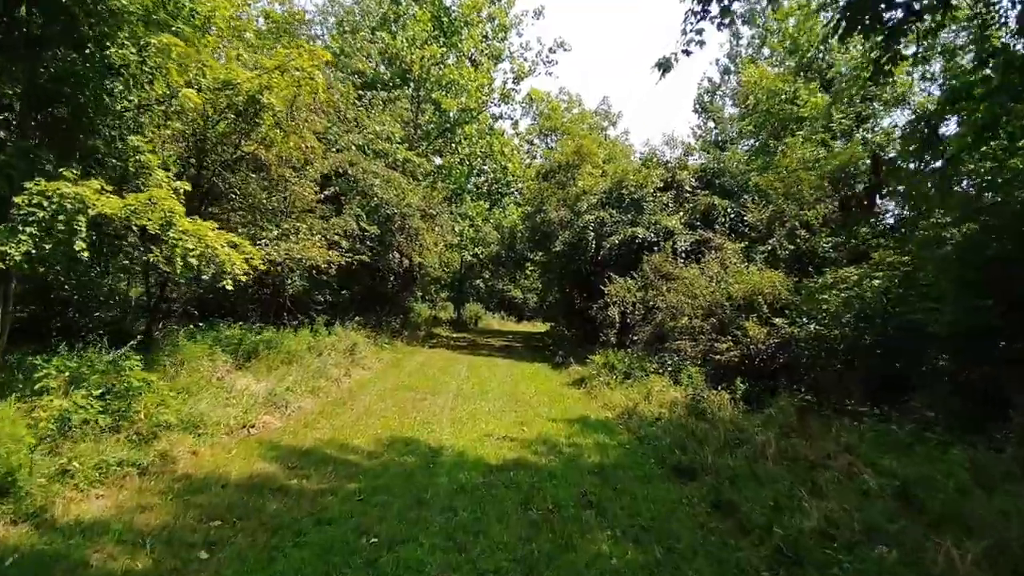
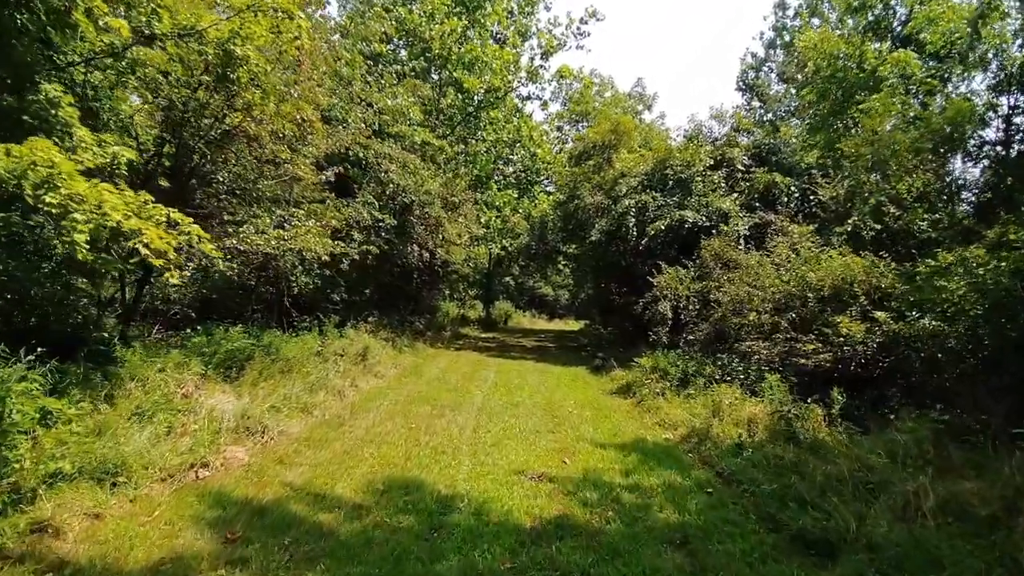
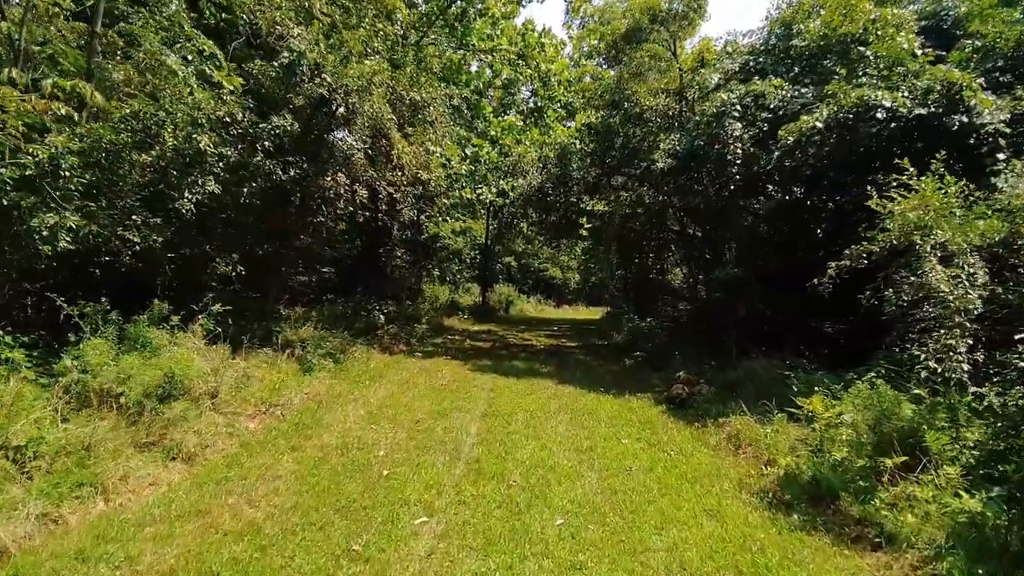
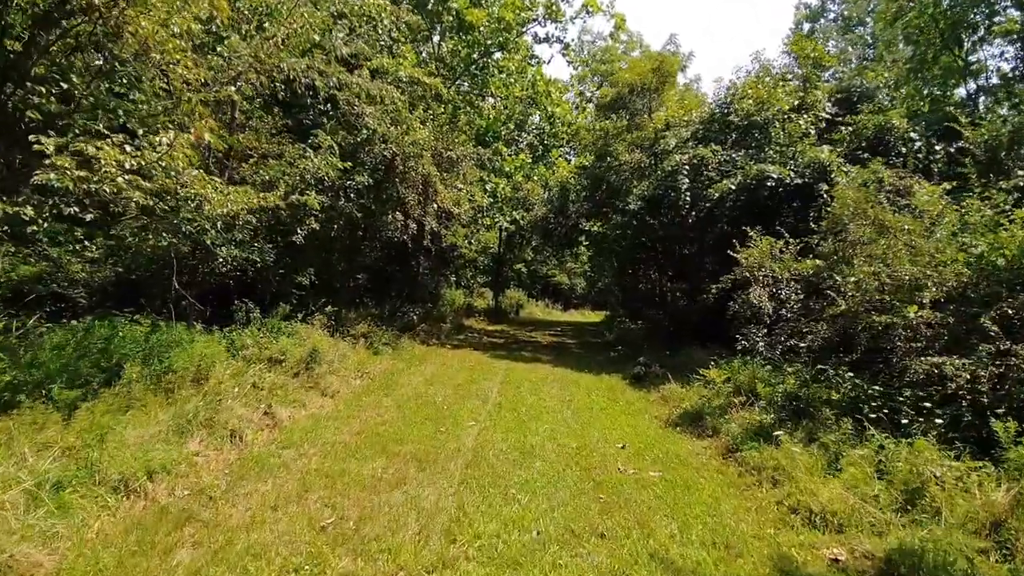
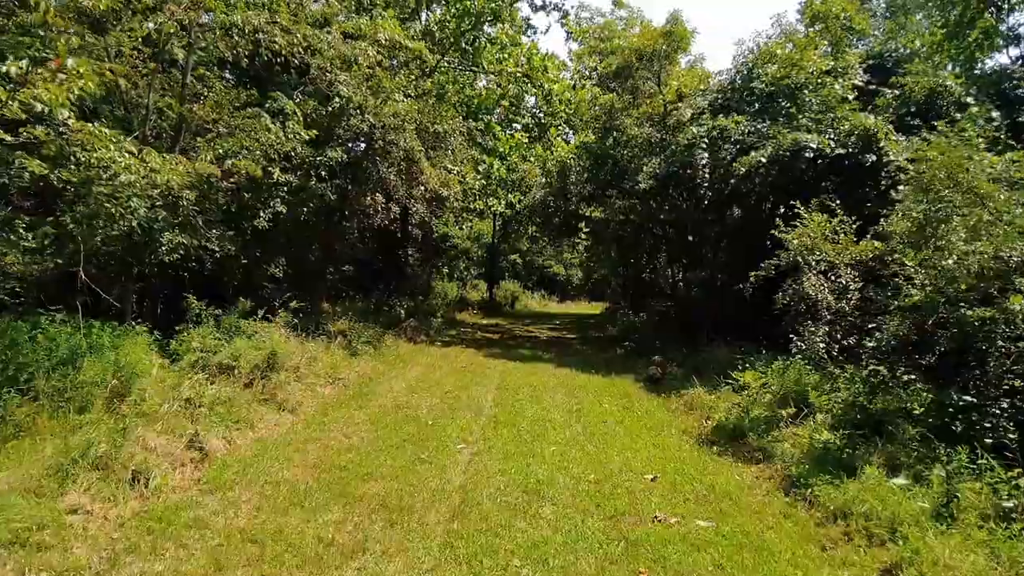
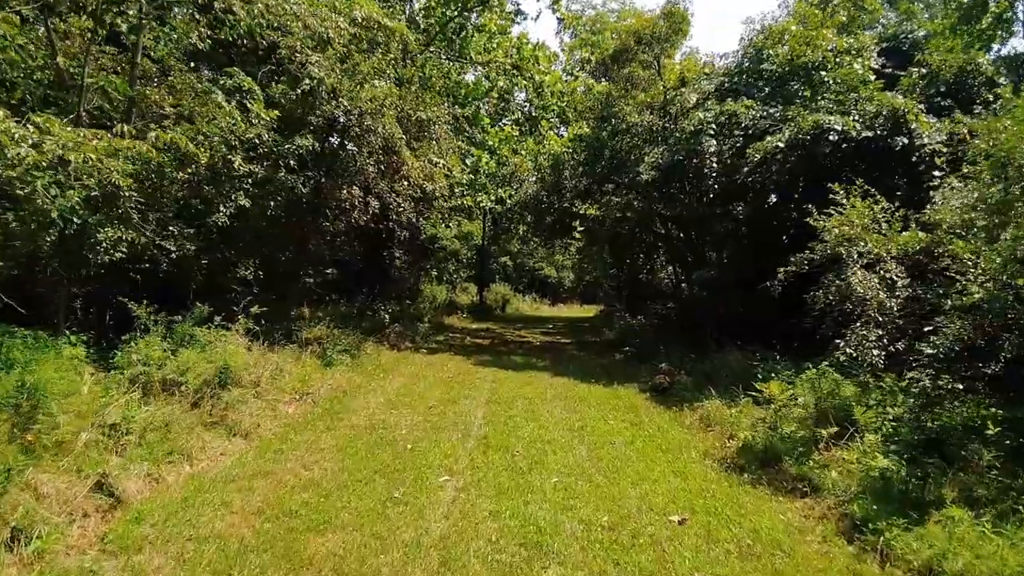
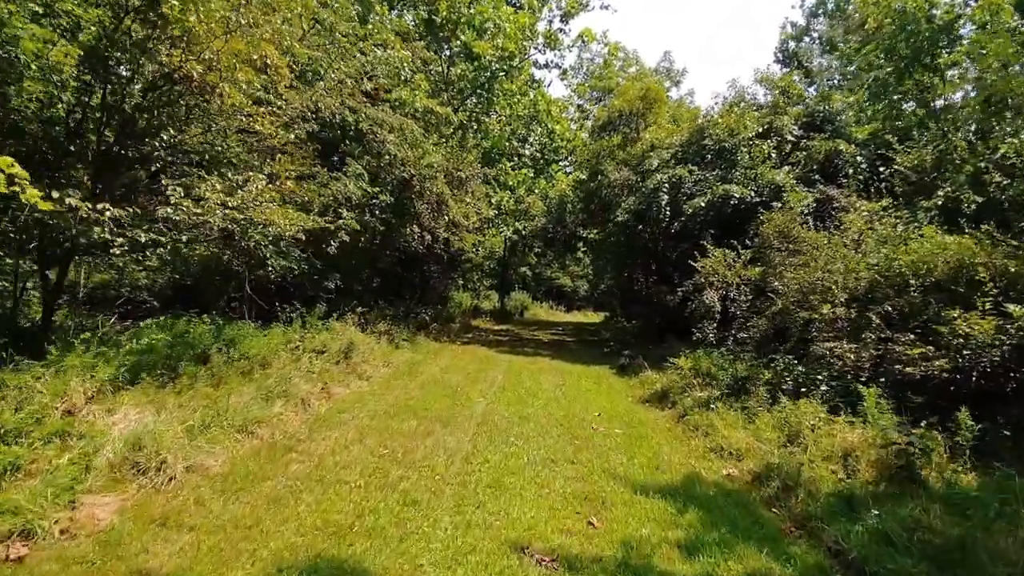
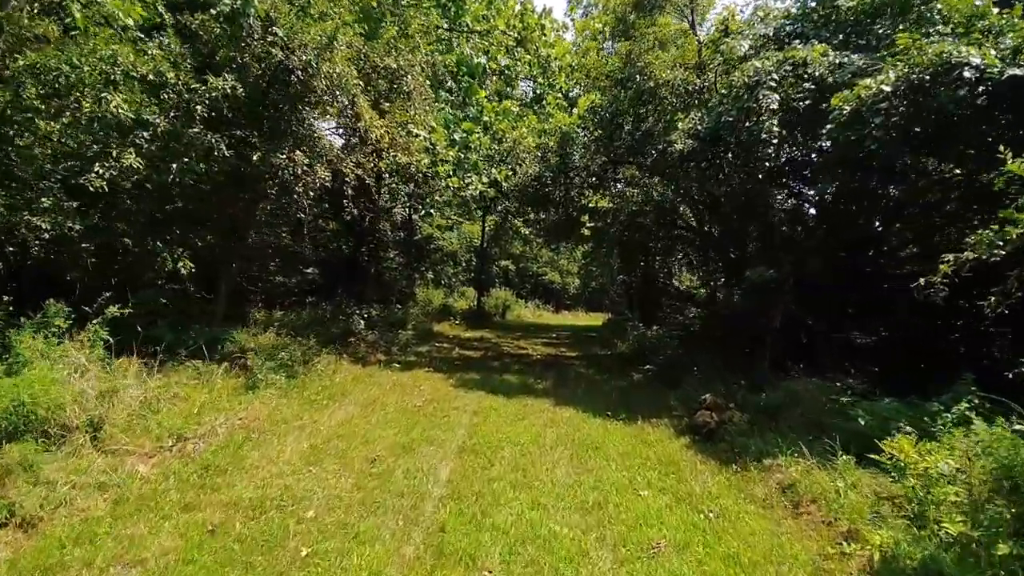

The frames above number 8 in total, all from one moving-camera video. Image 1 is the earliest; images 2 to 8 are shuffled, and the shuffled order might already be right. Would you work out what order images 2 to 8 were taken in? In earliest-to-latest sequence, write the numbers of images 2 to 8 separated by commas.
2, 7, 4, 5, 6, 3, 8
